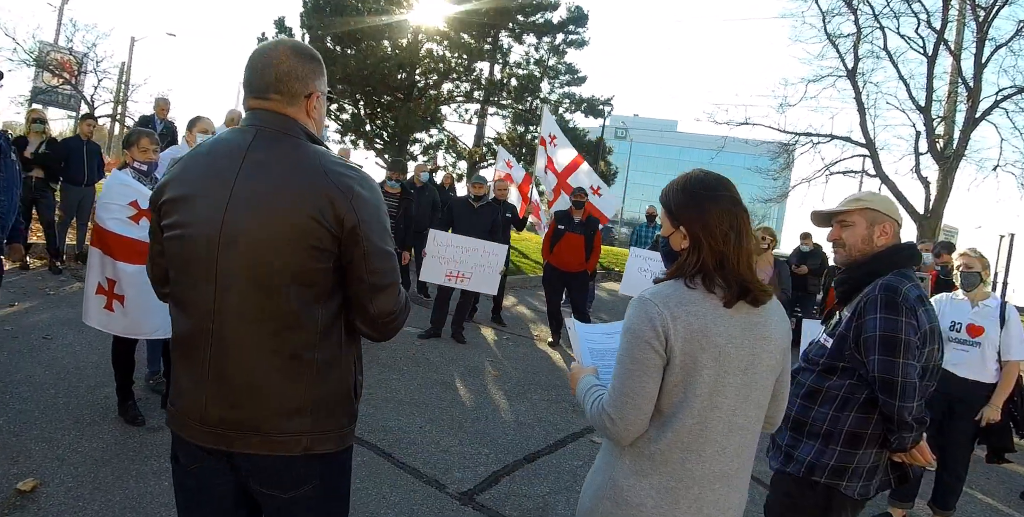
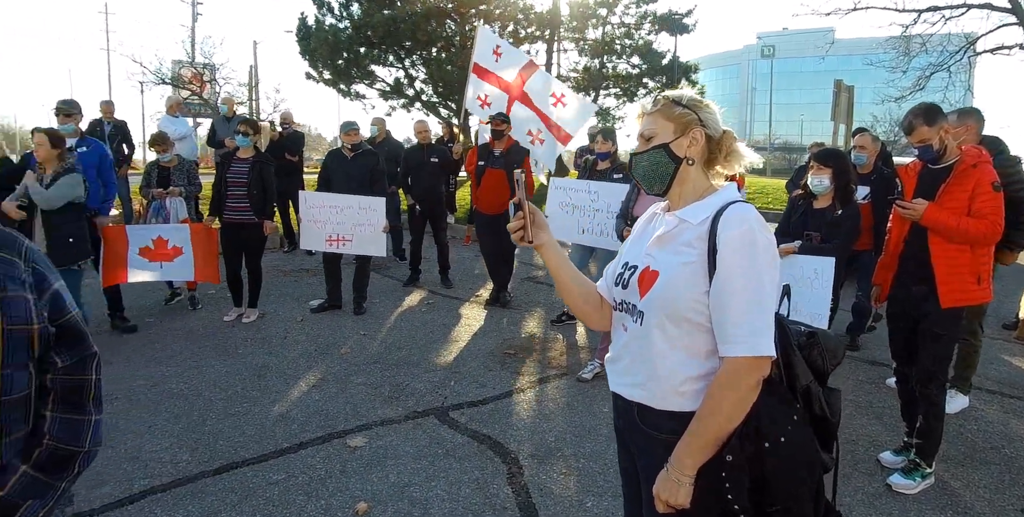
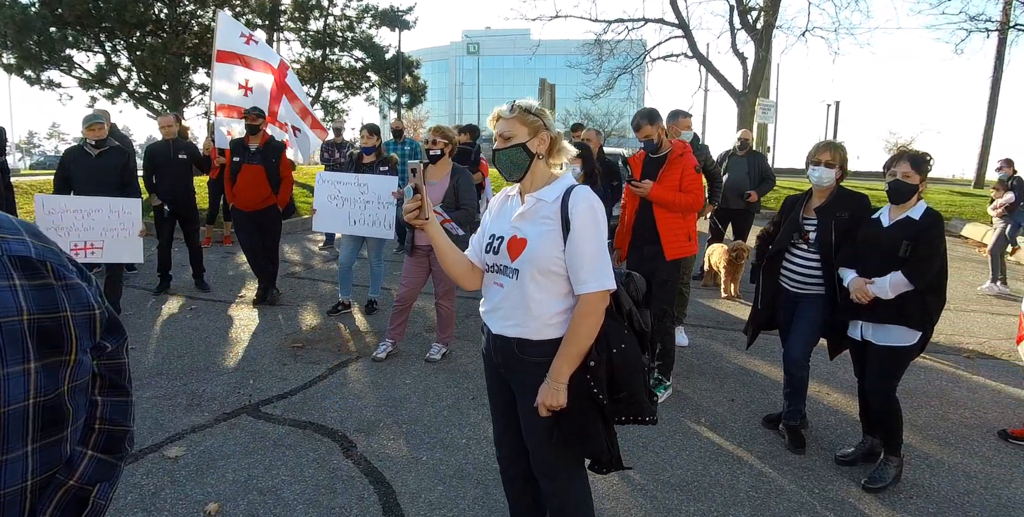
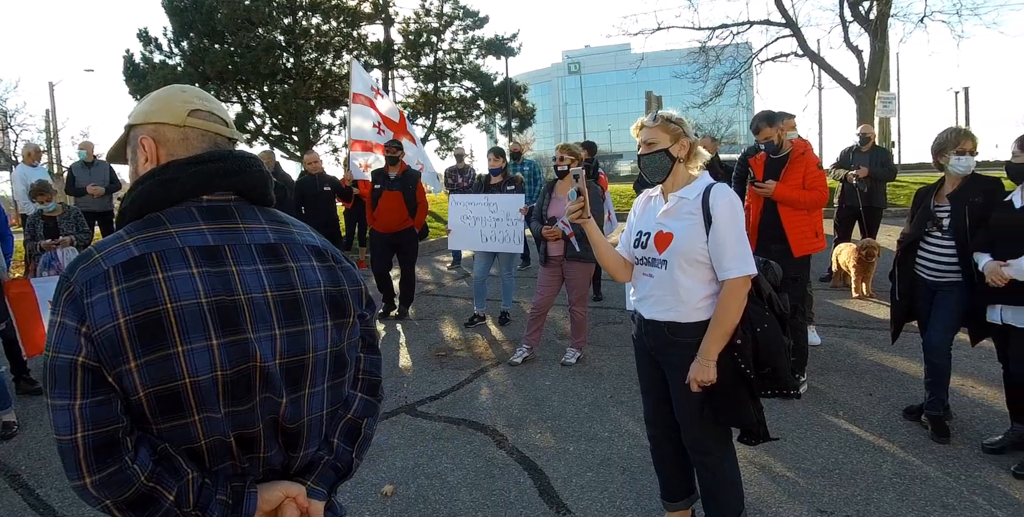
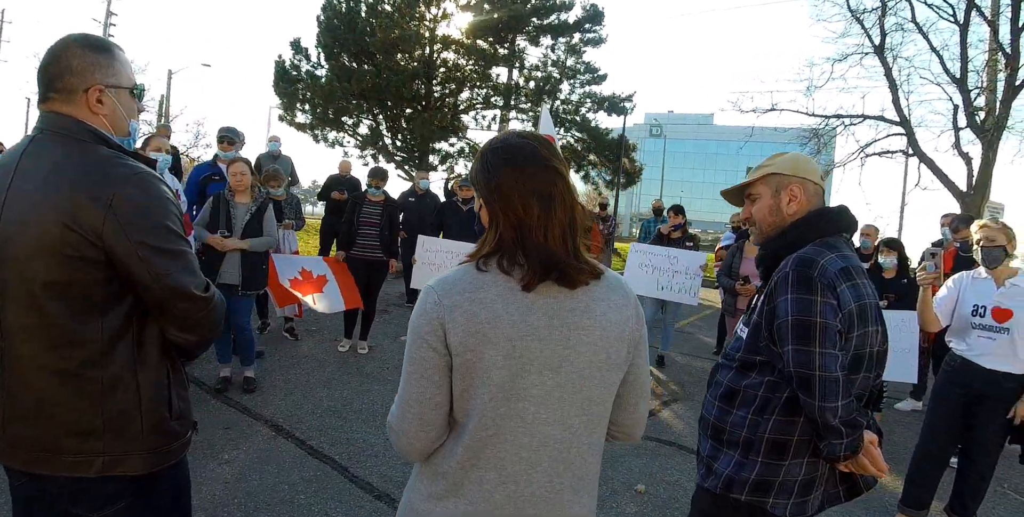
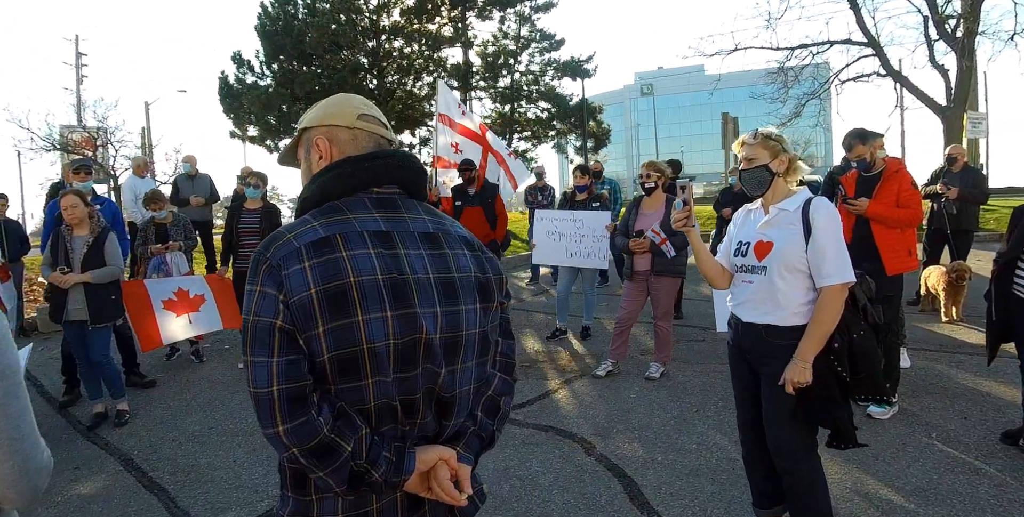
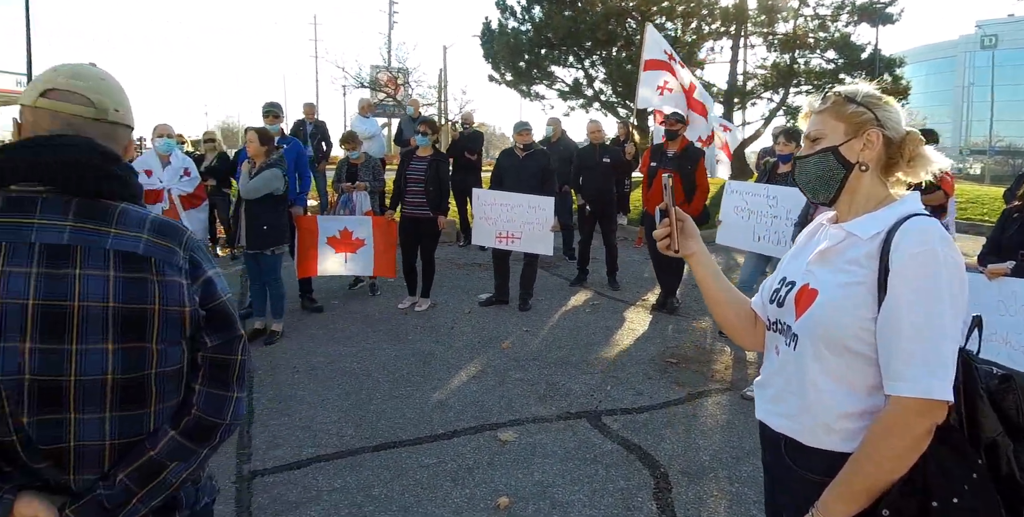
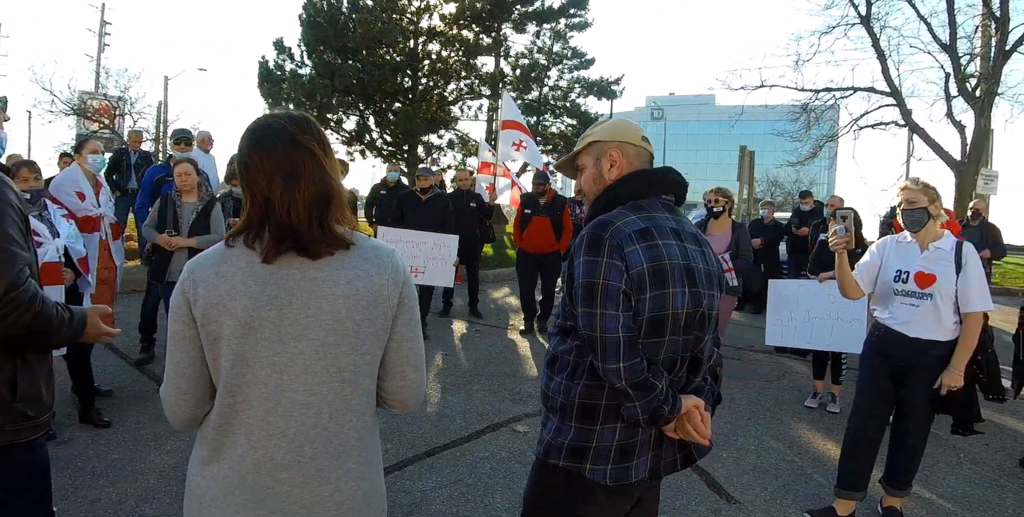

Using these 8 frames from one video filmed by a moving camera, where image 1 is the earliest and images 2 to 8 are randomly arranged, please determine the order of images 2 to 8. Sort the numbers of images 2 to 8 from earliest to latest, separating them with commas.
5, 8, 6, 4, 3, 2, 7
